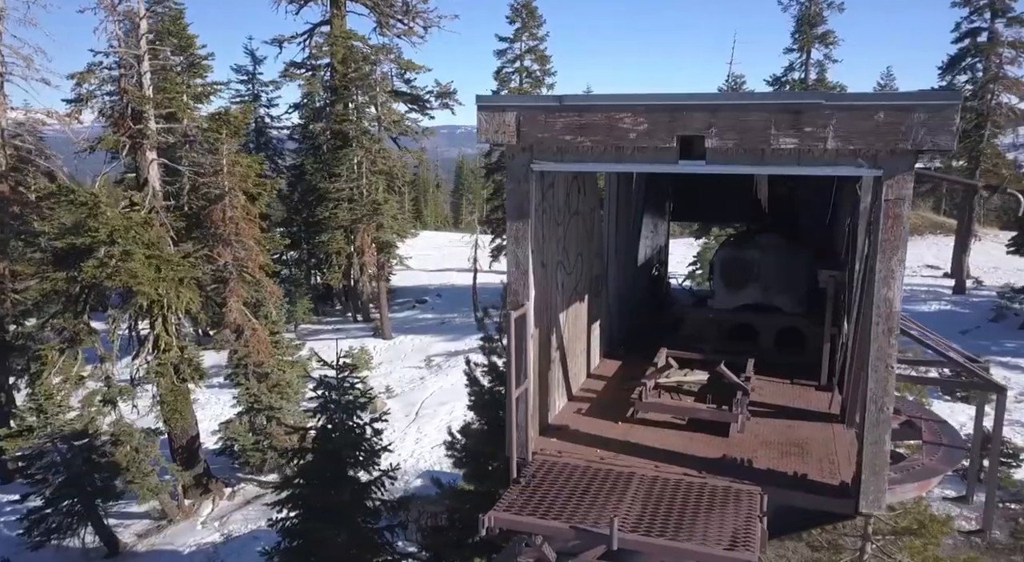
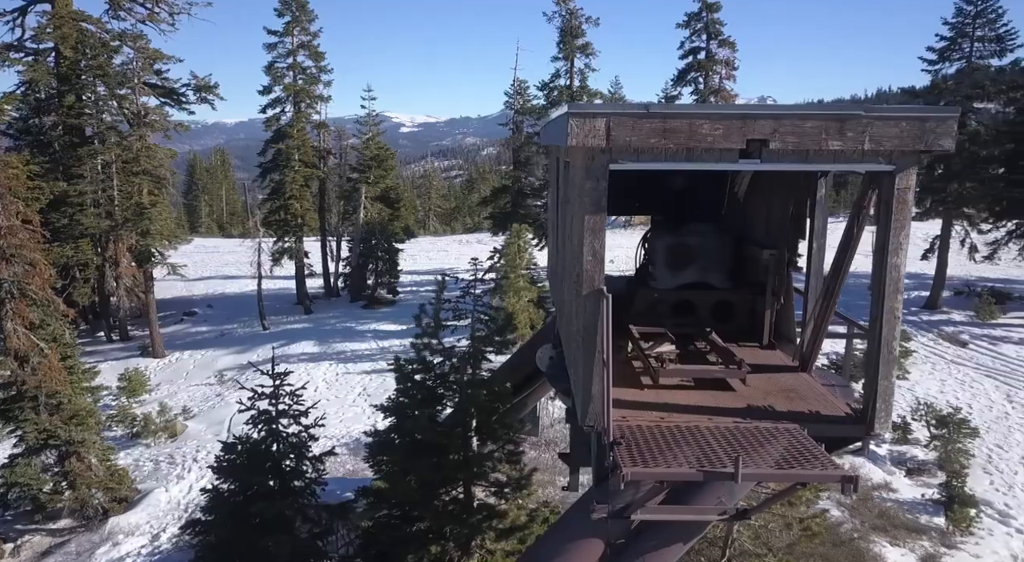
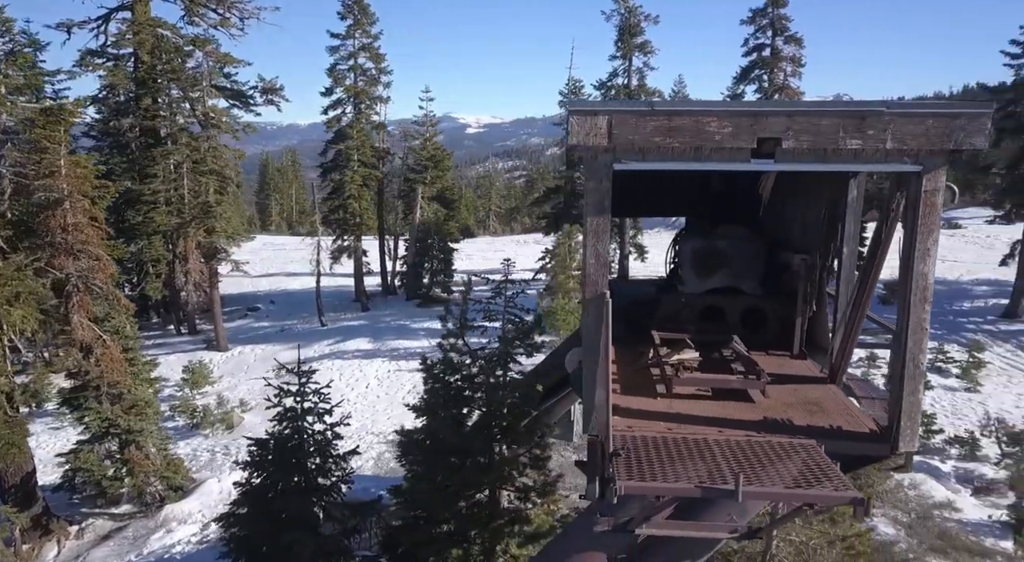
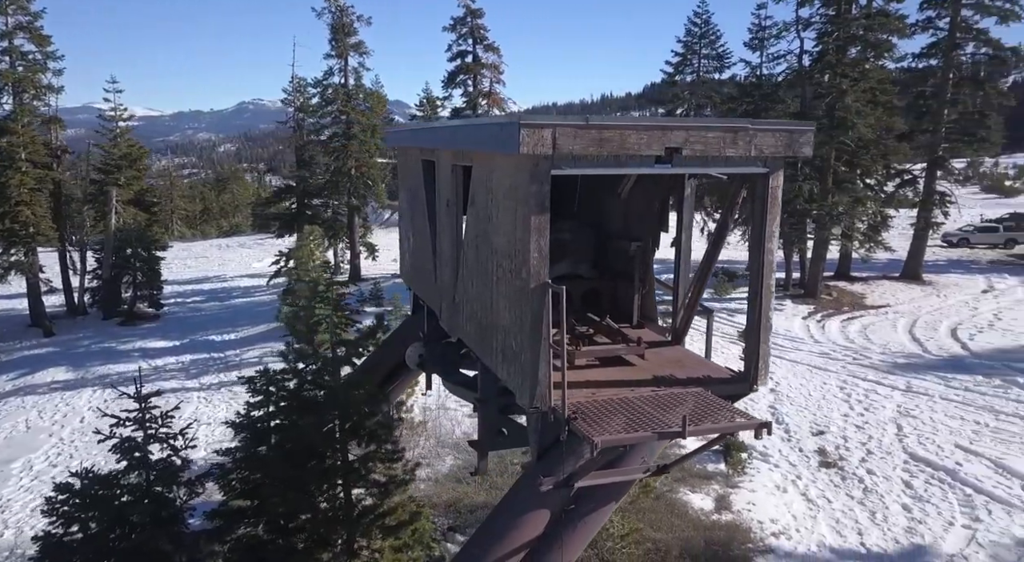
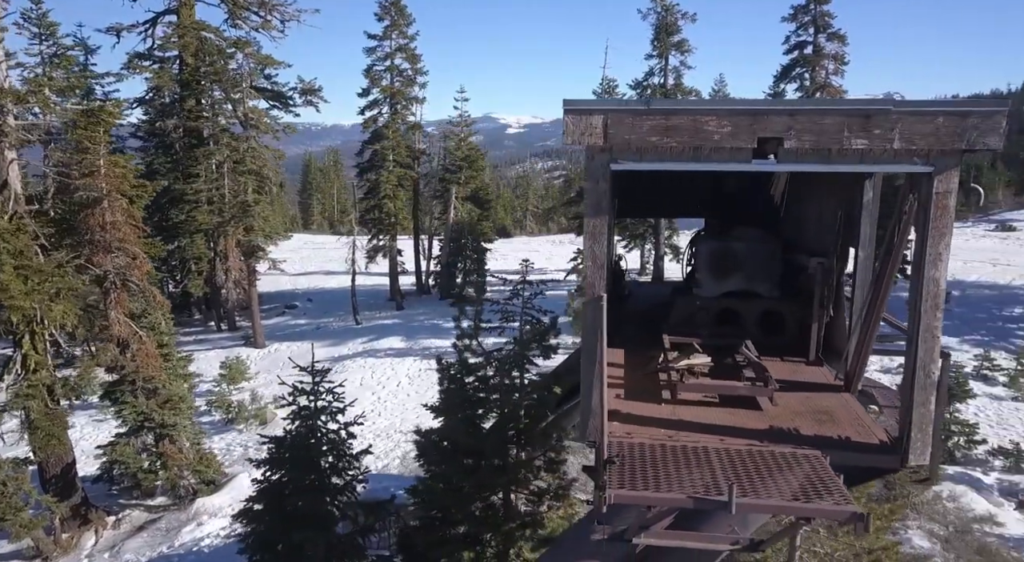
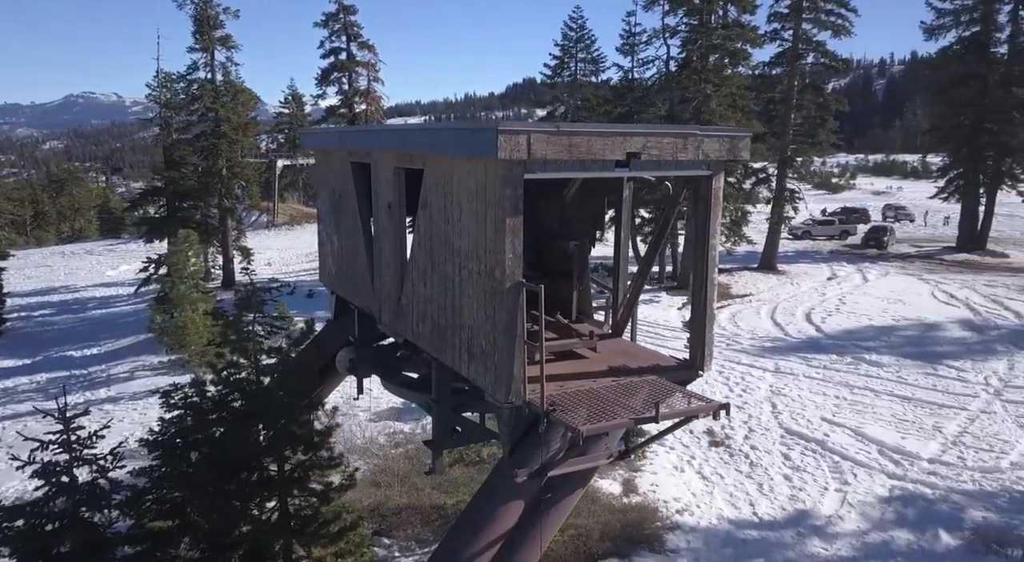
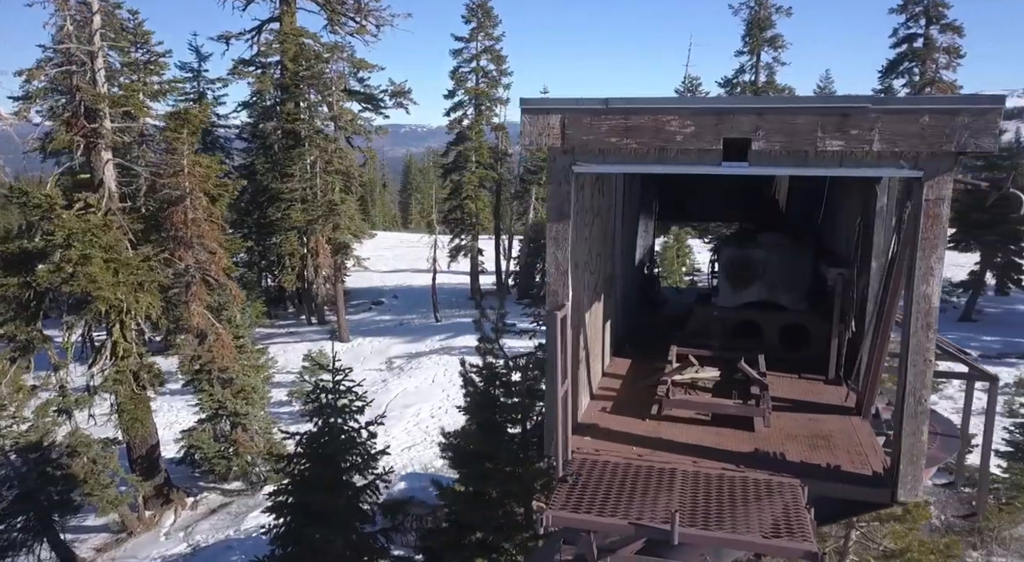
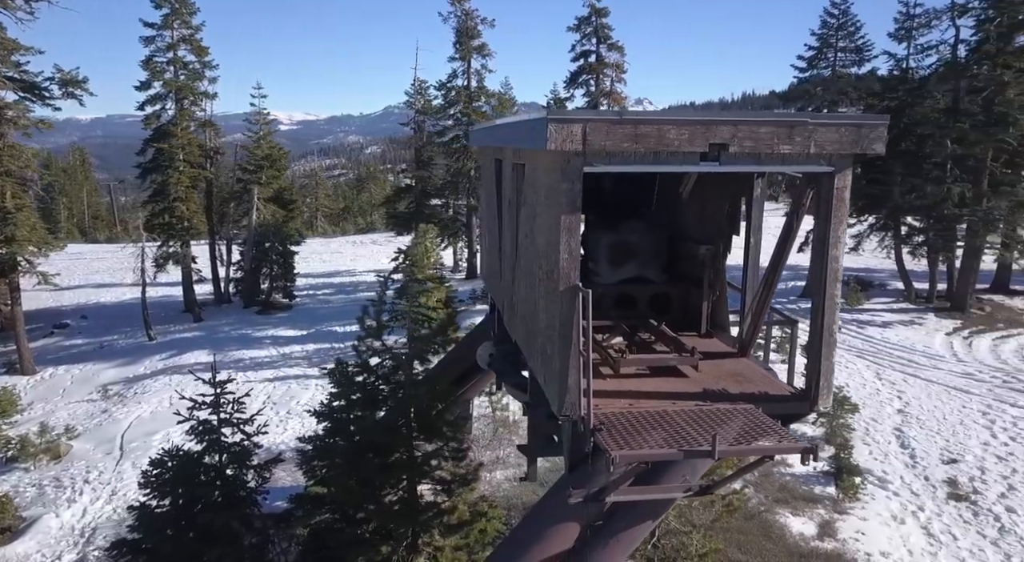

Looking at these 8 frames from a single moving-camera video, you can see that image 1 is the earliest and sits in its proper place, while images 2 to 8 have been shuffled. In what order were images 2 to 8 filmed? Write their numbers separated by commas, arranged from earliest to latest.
7, 5, 3, 2, 8, 4, 6
